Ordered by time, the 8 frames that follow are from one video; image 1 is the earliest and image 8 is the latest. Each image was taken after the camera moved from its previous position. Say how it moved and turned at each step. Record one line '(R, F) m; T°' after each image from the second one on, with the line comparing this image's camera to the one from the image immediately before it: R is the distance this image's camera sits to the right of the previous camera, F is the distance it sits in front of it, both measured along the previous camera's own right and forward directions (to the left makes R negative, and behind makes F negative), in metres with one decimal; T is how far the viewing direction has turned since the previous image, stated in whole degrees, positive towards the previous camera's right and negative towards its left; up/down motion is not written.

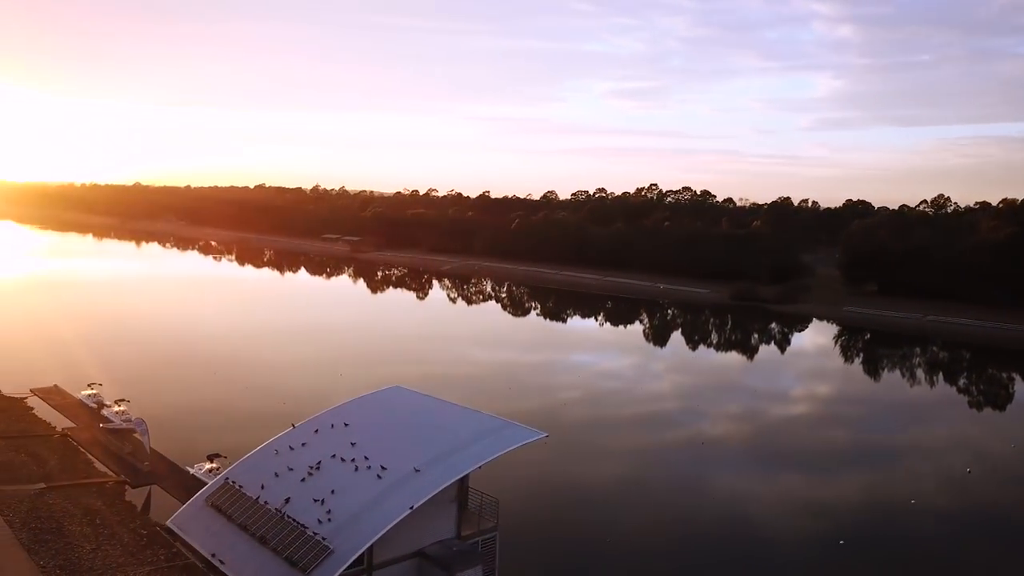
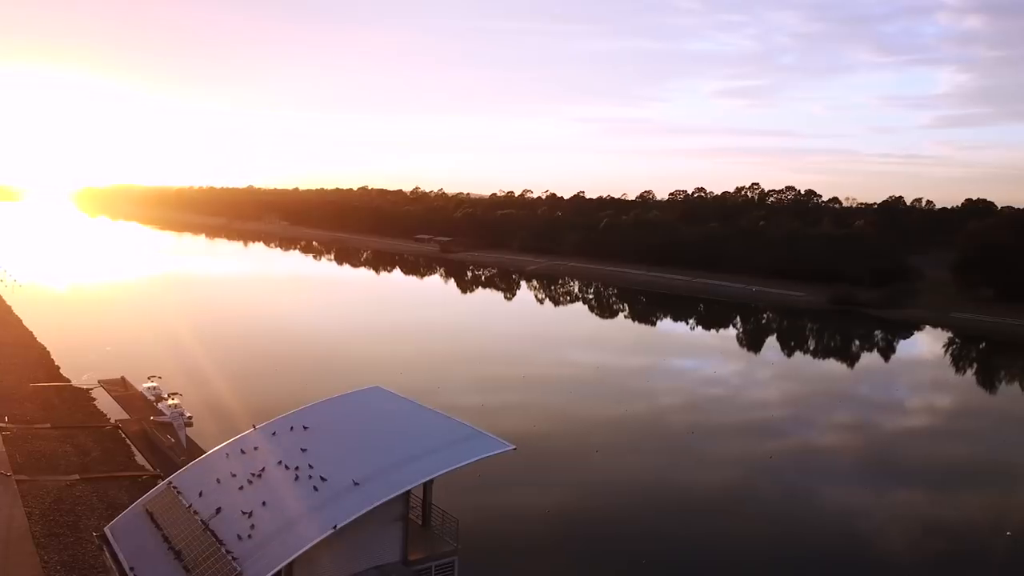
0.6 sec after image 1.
(+0.6, +0.6) m; -7°
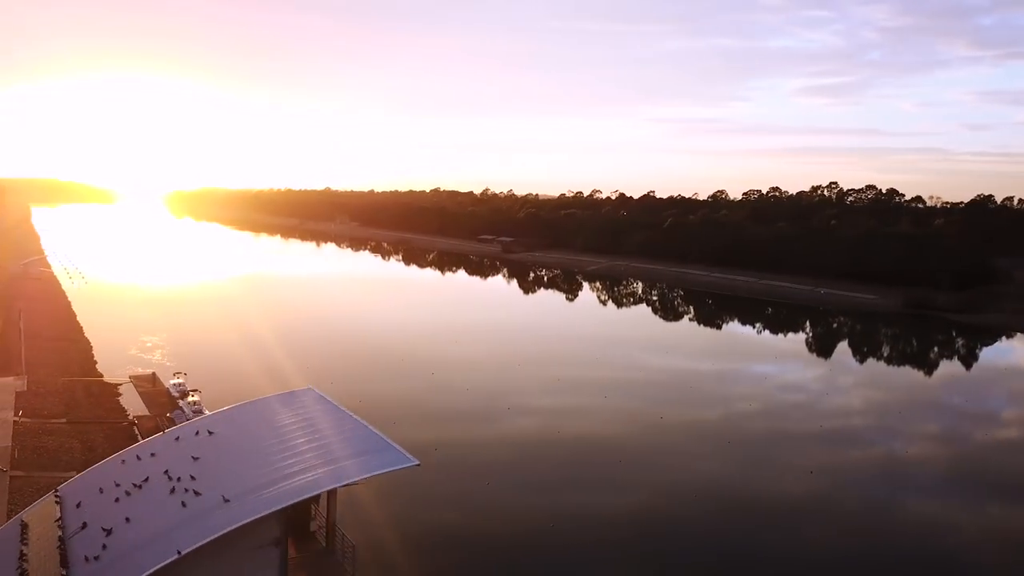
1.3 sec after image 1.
(+0.6, +0.6) m; -5°
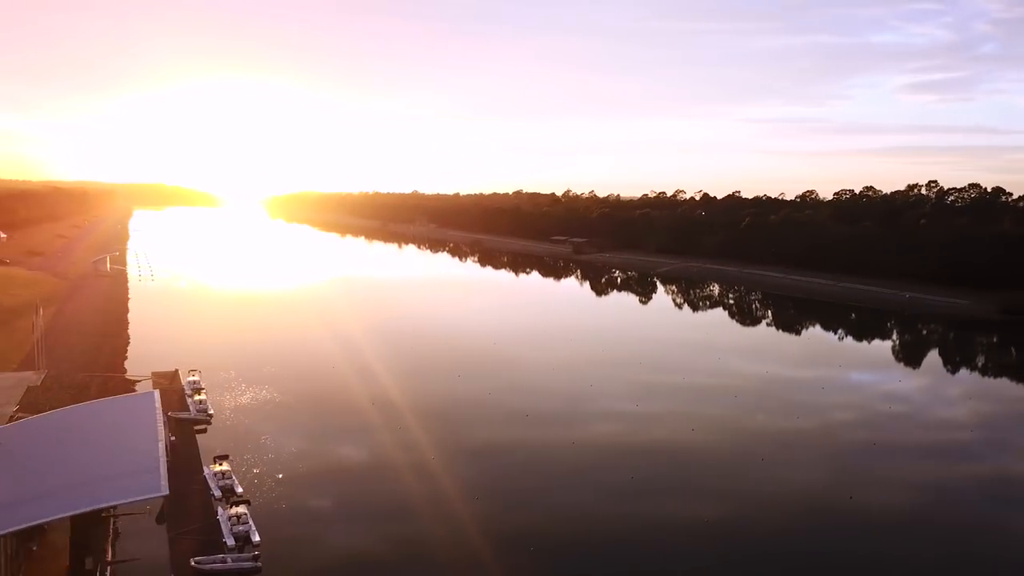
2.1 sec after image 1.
(+0.9, +0.8) m; -6°
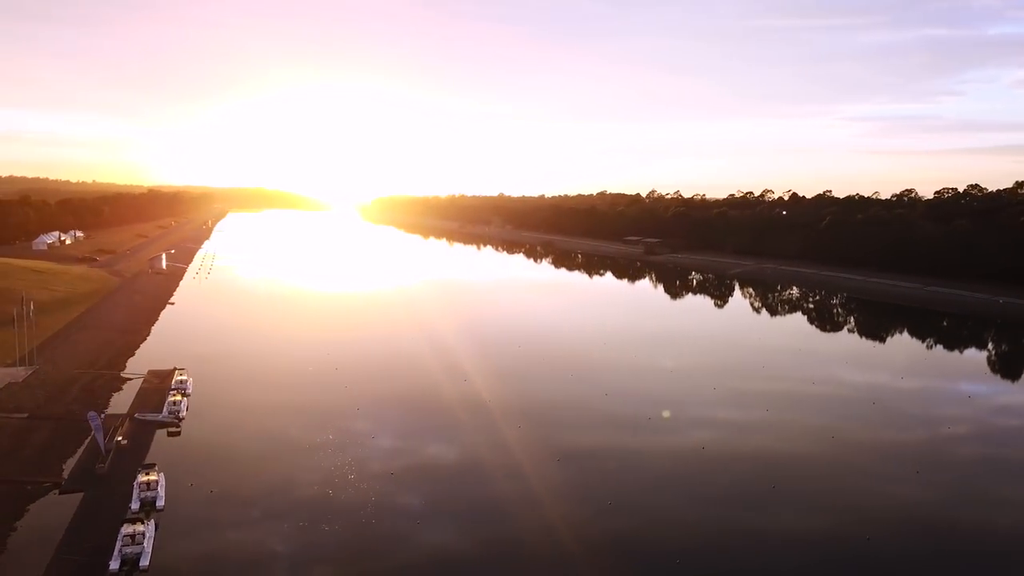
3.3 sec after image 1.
(+1.1, +1.1) m; -6°
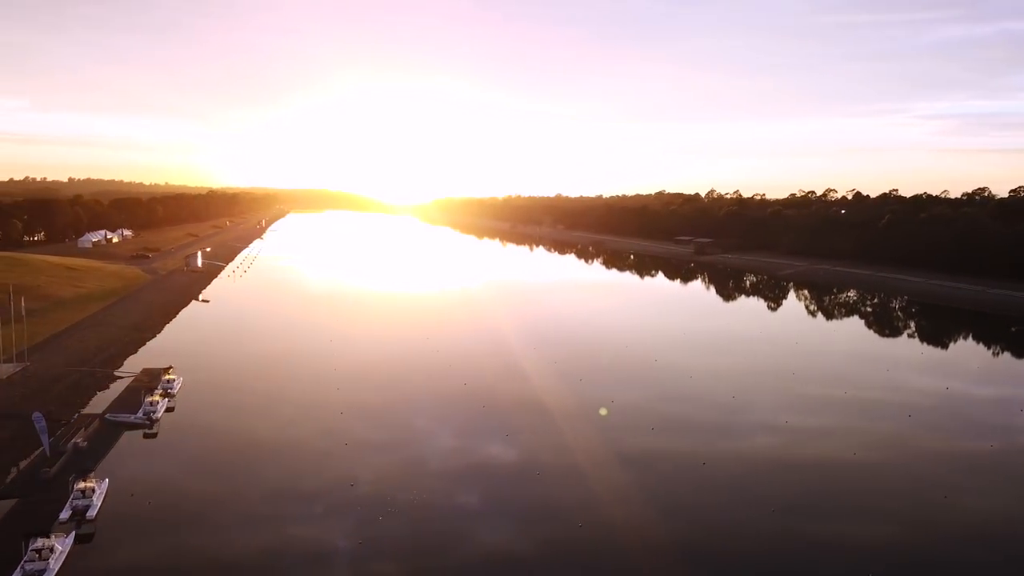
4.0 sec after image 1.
(-0.4, +0.1) m; -3°
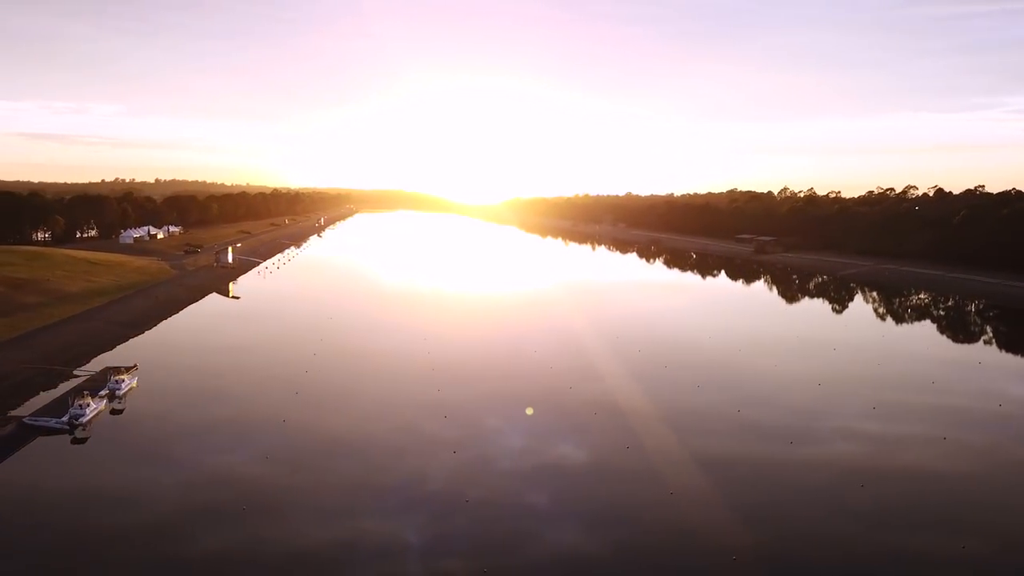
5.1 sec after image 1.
(-0.6, +0.3) m; -3°
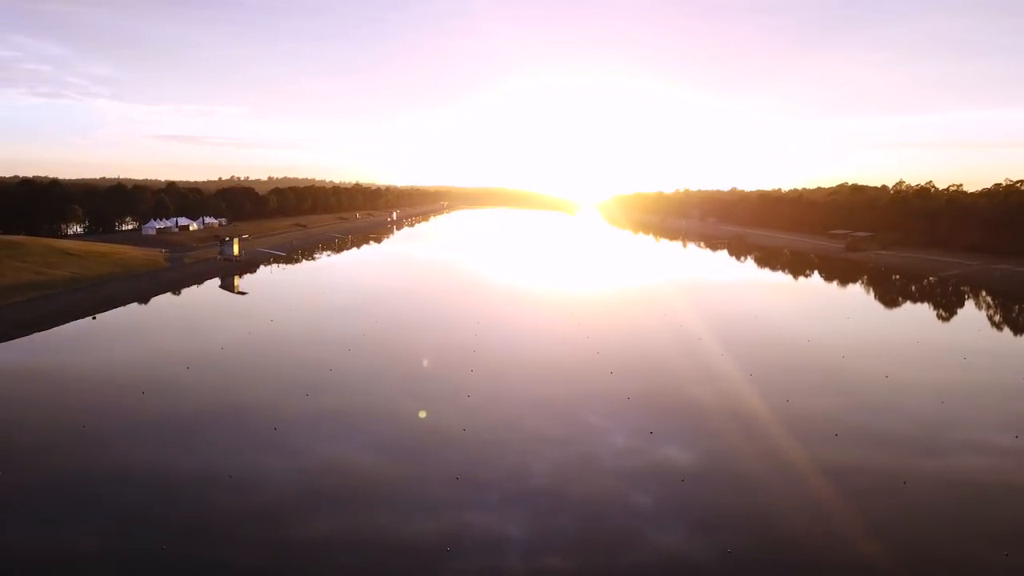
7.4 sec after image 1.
(+0.5, +2.4) m; -6°
